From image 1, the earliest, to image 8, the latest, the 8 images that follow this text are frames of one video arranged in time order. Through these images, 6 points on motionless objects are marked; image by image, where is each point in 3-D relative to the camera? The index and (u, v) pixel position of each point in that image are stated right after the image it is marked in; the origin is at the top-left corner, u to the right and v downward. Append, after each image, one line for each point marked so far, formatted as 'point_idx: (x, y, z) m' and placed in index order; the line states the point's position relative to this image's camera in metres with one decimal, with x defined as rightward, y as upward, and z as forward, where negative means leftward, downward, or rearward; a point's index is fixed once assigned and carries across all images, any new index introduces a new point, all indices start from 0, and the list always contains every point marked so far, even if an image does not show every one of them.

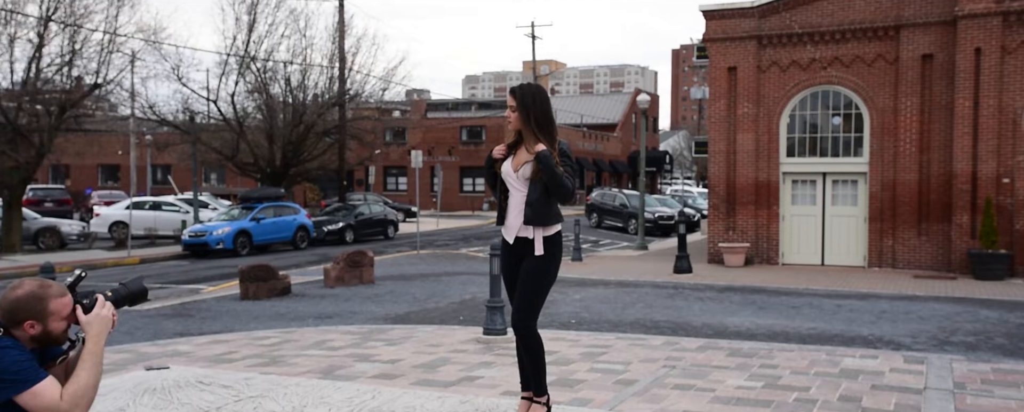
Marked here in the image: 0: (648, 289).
0: (+2.3, -1.4, +15.5) m
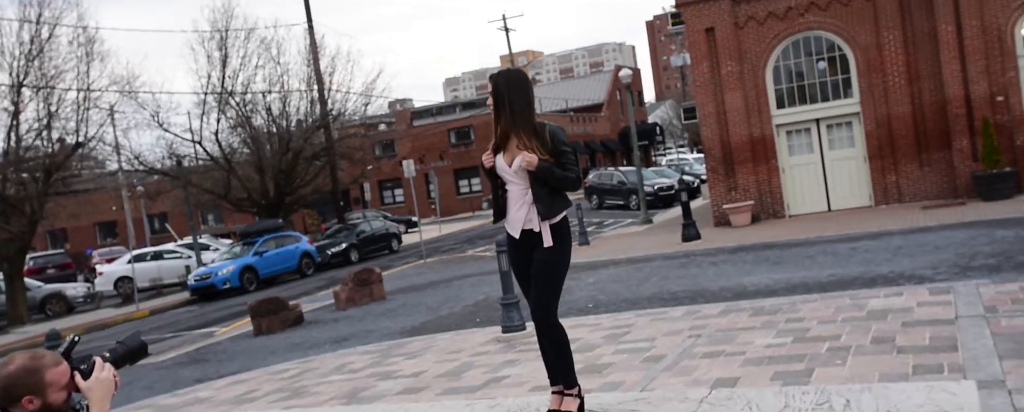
0: (+2.5, -0.9, +15.4) m
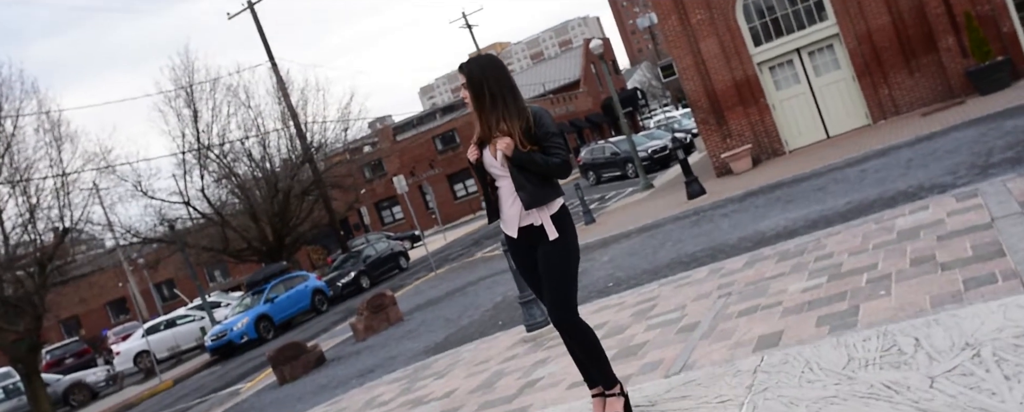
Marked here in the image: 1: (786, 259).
0: (+2.6, -0.3, +15.0) m
1: (+2.5, -0.5, +8.3) m
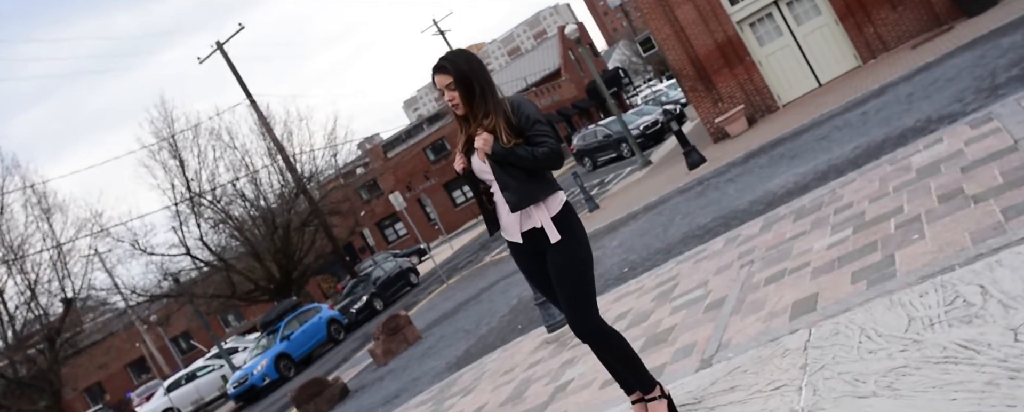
0: (+2.6, +0.1, +14.6) m
1: (+2.6, -0.1, +8.0) m
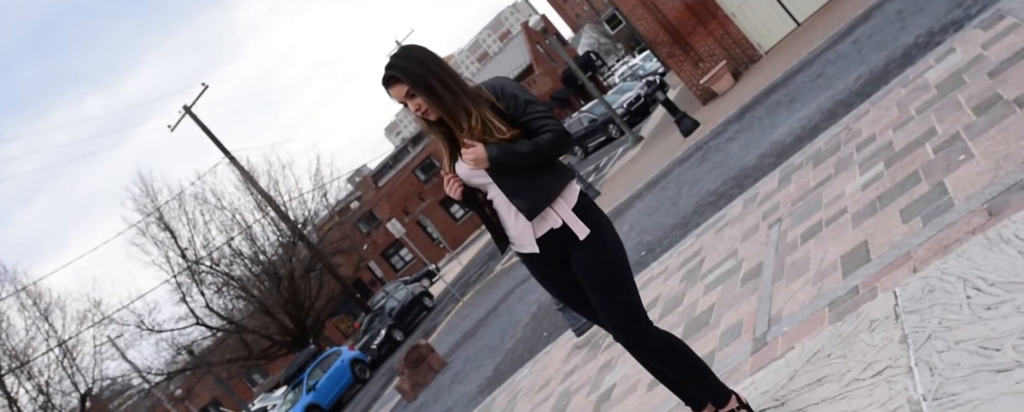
0: (+2.6, +0.6, +14.0) m
1: (+2.5, +0.4, +7.4) m
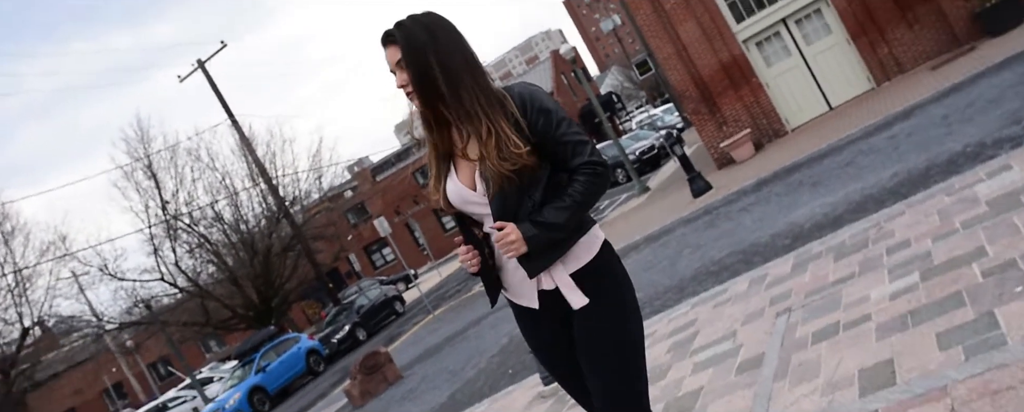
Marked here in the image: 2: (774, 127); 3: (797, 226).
0: (+2.5, -0.3, +13.4) m
1: (+2.5, -0.4, +6.8) m
2: (+5.5, +1.7, +19.2) m
3: (+2.9, -0.2, +9.2) m
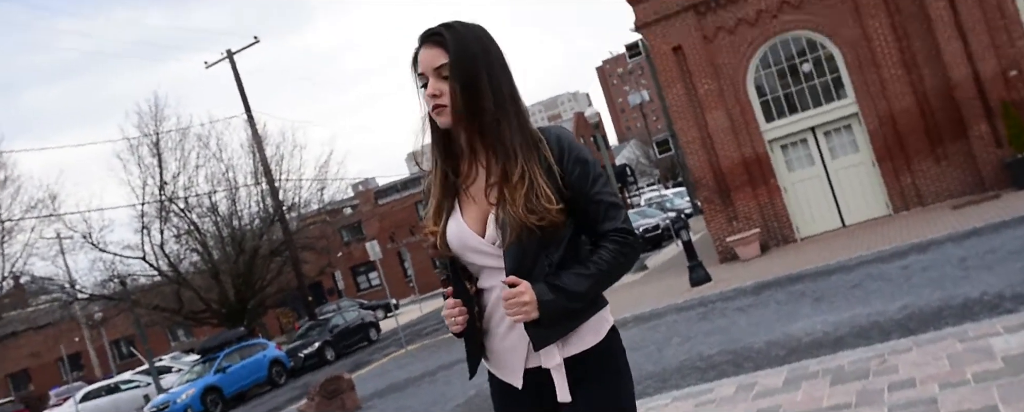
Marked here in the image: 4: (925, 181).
0: (+2.3, -1.6, +13.1) m
1: (+2.4, -1.2, +6.4) m
2: (+5.6, -0.5, +19.0) m
3: (+2.7, -1.3, +8.8) m
4: (+8.2, +0.5, +18.2) m
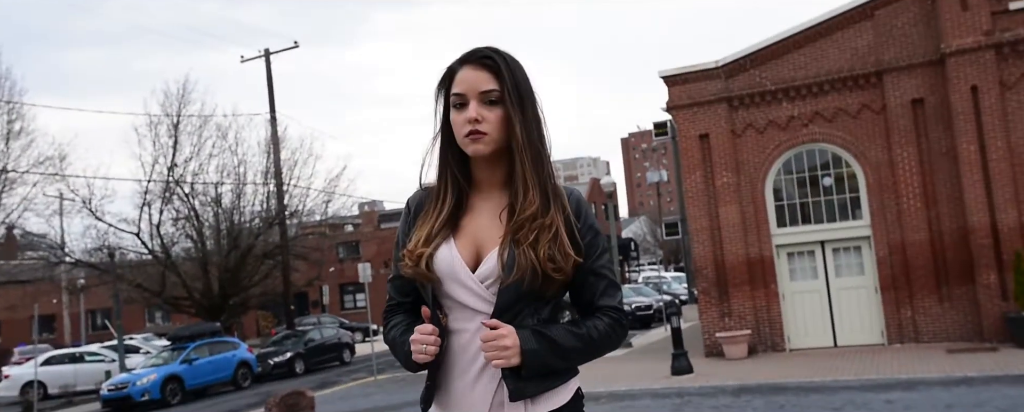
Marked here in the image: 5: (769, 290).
0: (+1.9, -2.8, +12.8) m
1: (+2.0, -2.1, +6.2) m
2: (+5.4, -2.7, +18.7) m
3: (+2.4, -2.3, +8.6) m
4: (+8.1, -2.2, +18.0) m
5: (+5.3, -1.7, +18.6) m
